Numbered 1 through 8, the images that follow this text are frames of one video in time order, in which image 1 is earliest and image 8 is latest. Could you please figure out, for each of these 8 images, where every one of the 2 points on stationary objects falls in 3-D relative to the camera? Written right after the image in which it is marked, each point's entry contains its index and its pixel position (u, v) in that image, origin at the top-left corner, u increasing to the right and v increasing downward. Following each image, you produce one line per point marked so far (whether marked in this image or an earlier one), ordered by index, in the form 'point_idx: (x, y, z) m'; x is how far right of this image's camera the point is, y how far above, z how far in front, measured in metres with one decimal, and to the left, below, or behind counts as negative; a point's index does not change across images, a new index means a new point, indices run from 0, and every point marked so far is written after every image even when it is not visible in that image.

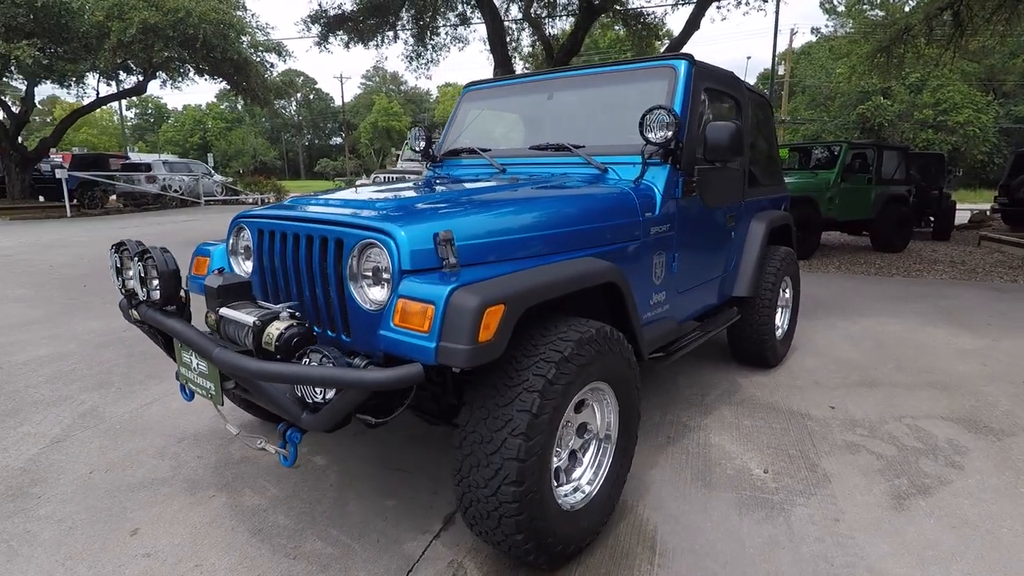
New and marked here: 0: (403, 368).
0: (-0.5, -0.3, +1.9) m
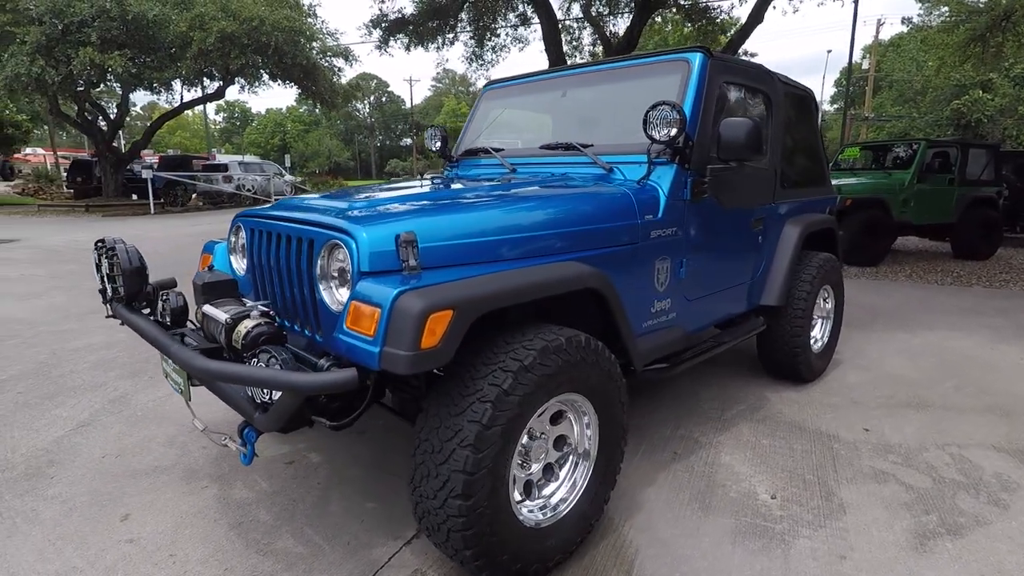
0: (-0.6, -0.3, +1.9) m
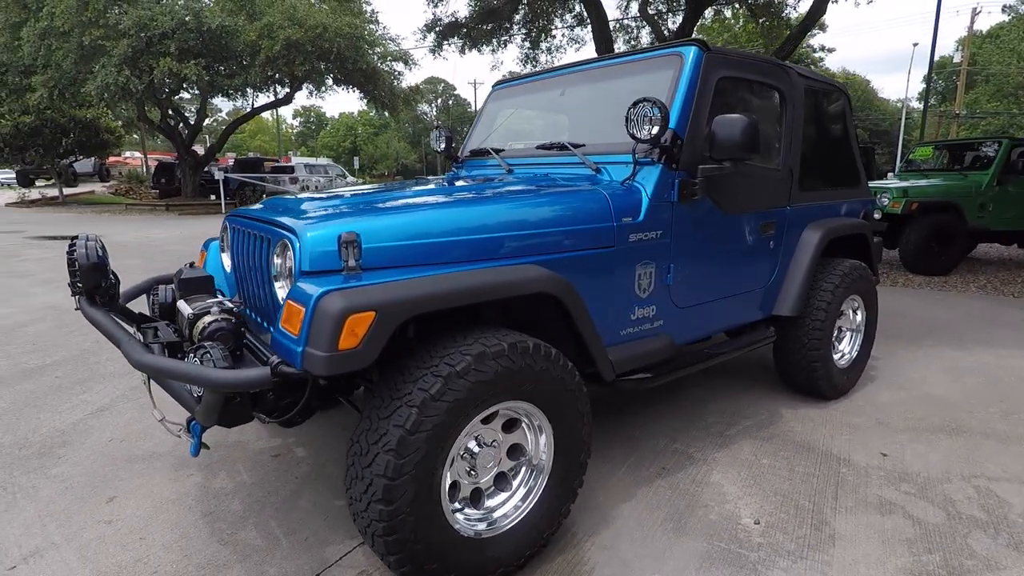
0: (-0.9, -0.3, +1.9) m
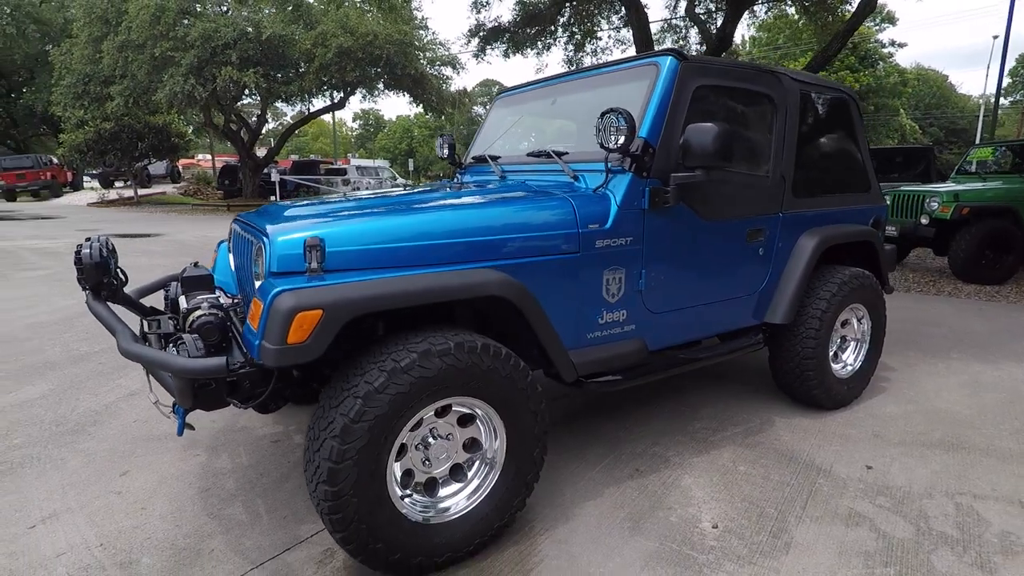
0: (-1.1, -0.3, +2.2) m
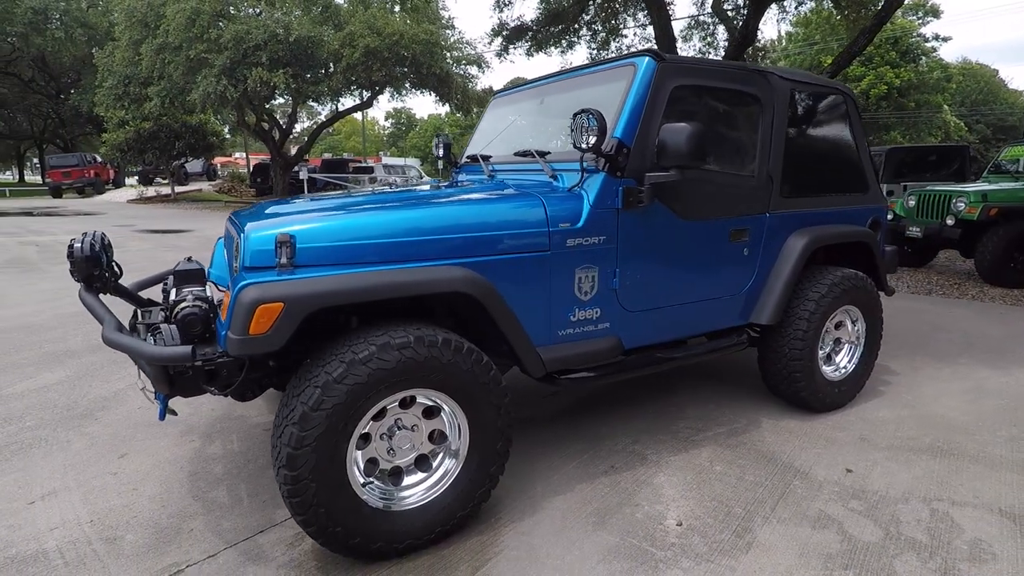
0: (-1.2, -0.2, +2.3) m
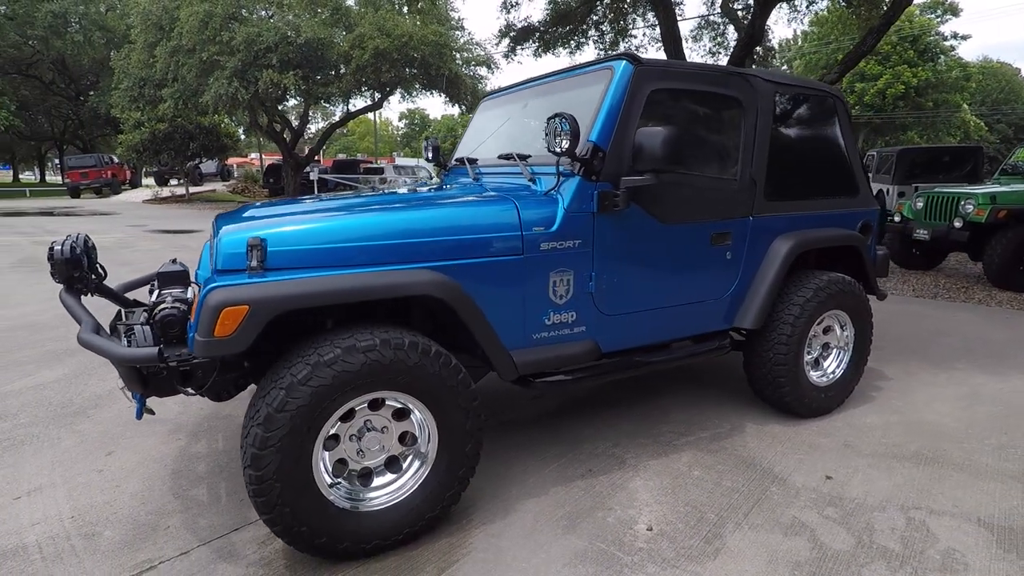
0: (-1.4, -0.2, +2.3) m
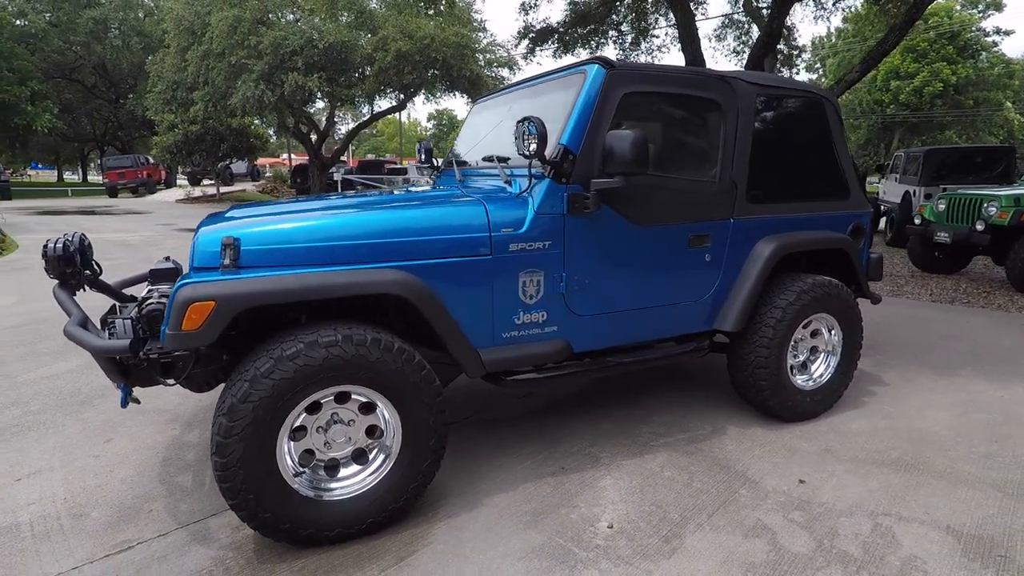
0: (-1.5, -0.2, +2.5) m
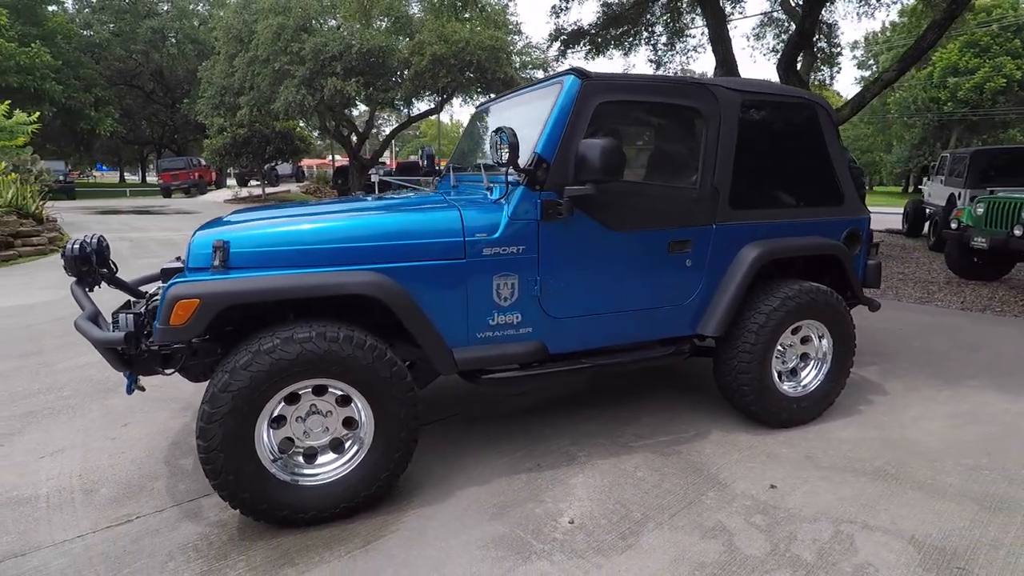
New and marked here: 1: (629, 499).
0: (-1.7, -0.2, +2.7) m
1: (+0.6, -1.0, +3.0) m
